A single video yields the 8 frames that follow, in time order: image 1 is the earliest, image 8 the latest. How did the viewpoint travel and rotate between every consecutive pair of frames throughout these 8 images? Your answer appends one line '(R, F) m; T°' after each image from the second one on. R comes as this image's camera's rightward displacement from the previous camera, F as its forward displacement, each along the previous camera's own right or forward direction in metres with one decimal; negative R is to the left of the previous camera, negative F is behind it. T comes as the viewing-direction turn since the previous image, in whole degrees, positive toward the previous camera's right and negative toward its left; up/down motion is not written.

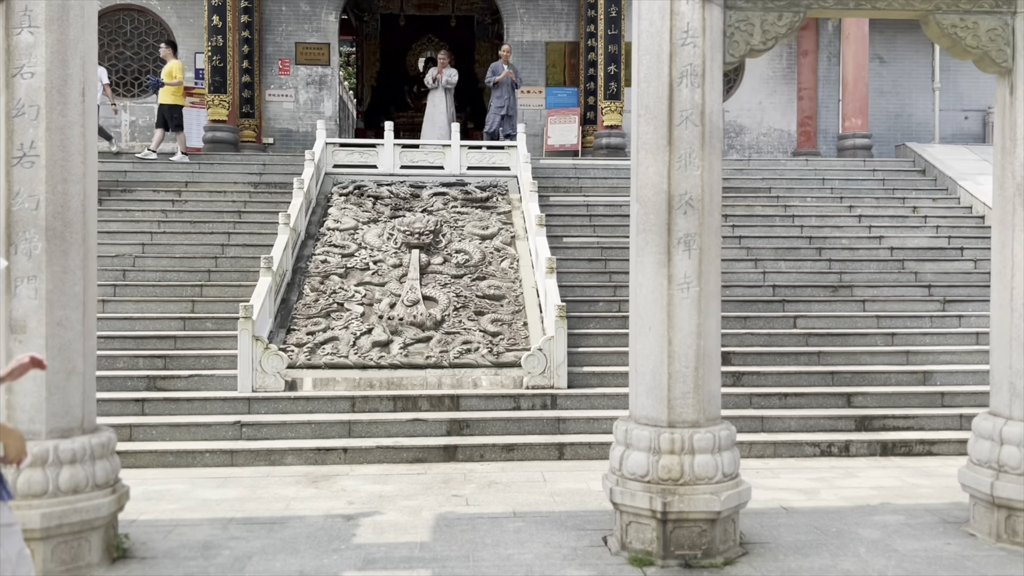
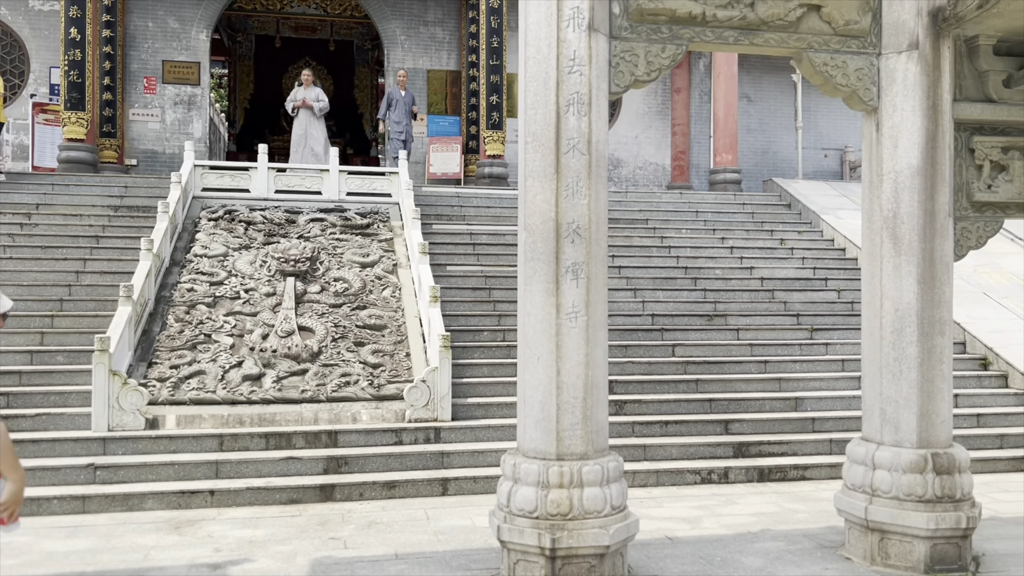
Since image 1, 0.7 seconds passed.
(0.0, +0.2) m; +8°
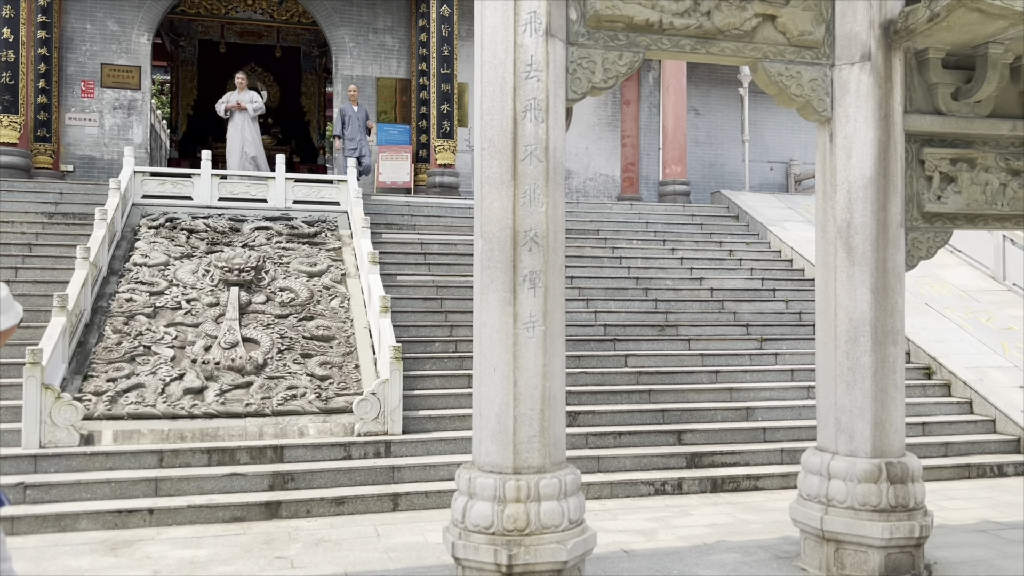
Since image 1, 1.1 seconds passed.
(0.0, +0.1) m; +3°
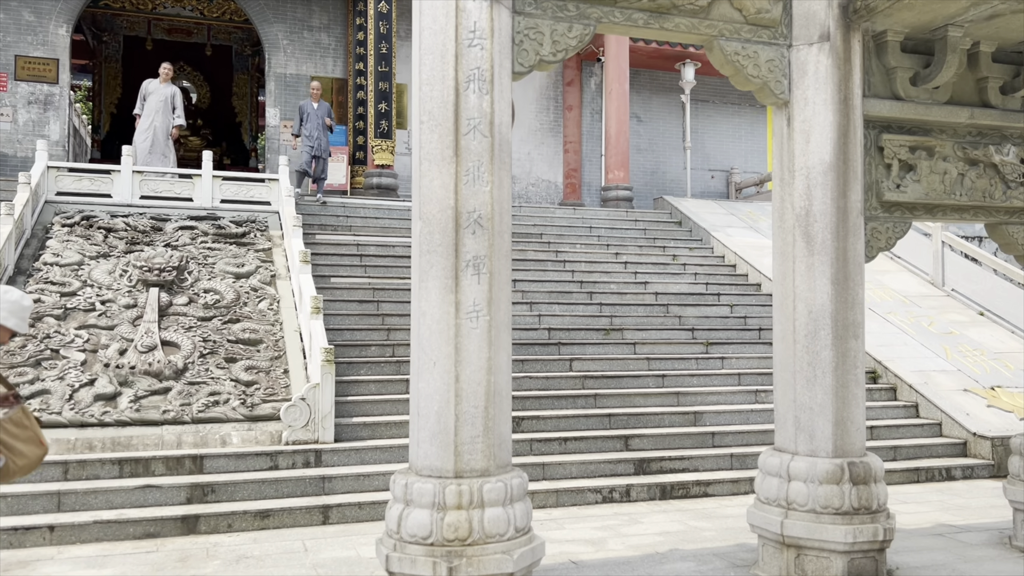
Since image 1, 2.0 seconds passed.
(0.0, +0.3) m; +4°
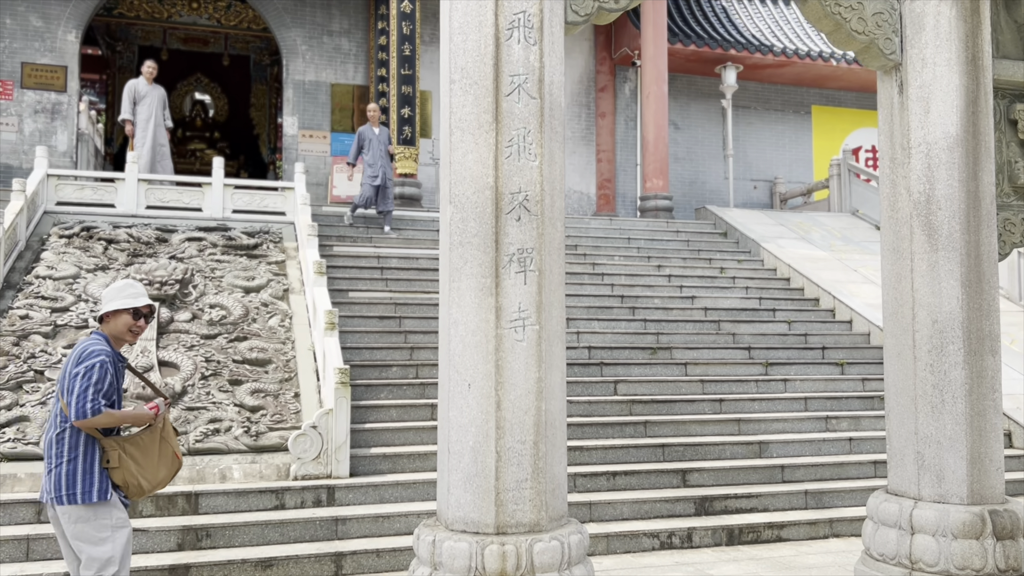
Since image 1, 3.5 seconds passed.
(-0.1, +0.8) m; -2°
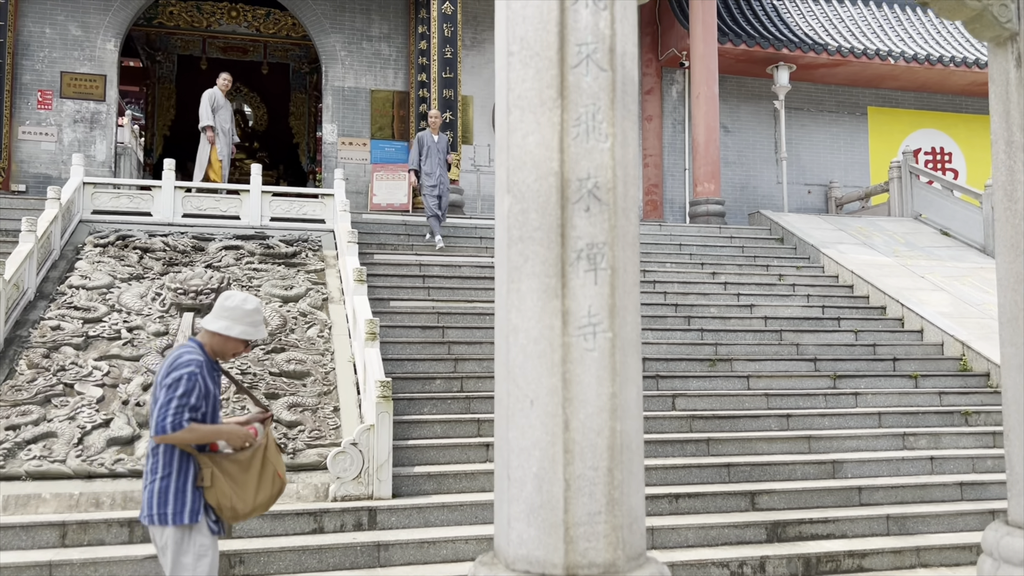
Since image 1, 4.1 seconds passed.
(-0.1, +0.4) m; -3°
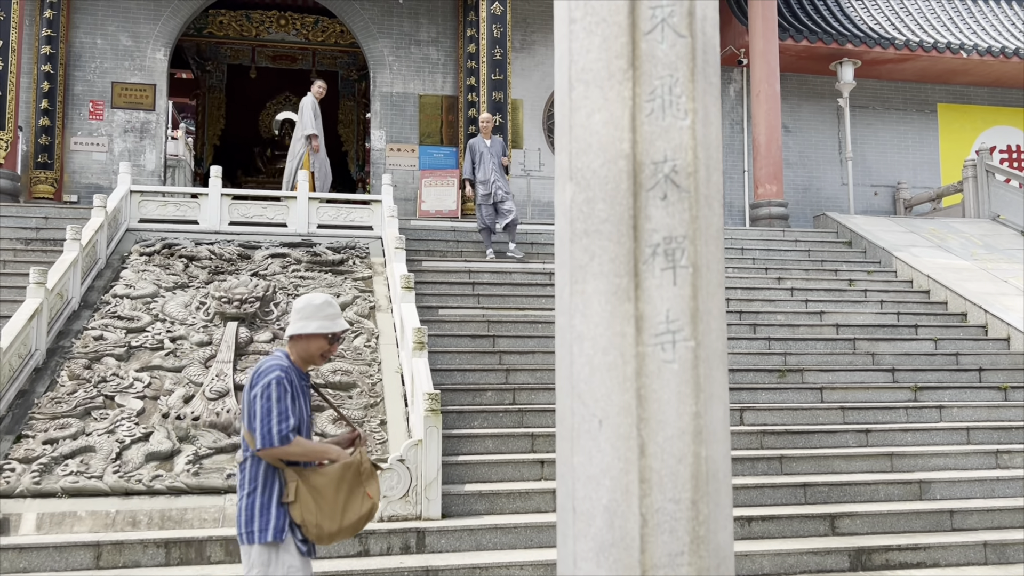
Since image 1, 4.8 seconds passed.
(0.0, +0.3) m; -3°
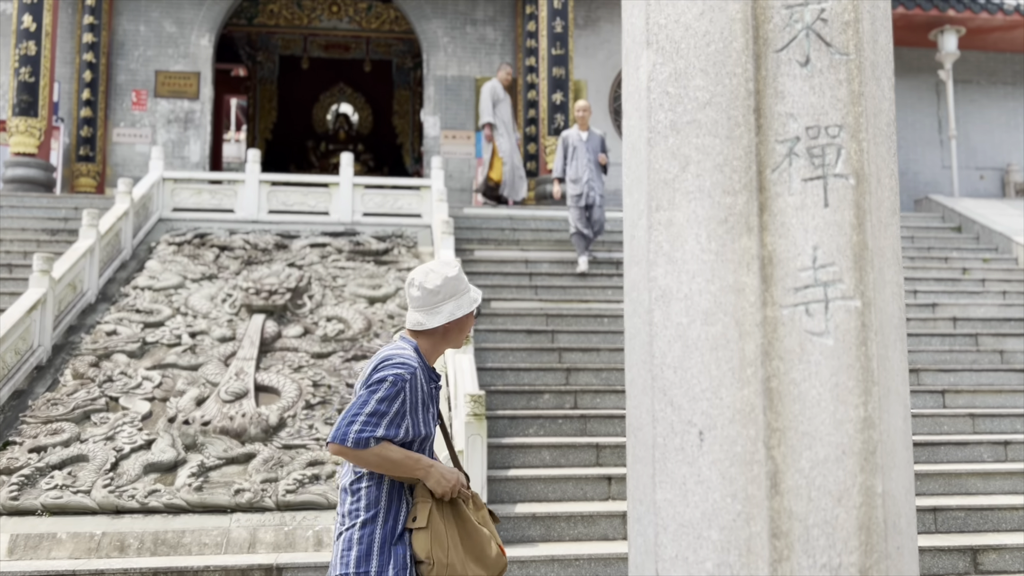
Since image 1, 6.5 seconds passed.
(0.0, +0.8) m; -4°
